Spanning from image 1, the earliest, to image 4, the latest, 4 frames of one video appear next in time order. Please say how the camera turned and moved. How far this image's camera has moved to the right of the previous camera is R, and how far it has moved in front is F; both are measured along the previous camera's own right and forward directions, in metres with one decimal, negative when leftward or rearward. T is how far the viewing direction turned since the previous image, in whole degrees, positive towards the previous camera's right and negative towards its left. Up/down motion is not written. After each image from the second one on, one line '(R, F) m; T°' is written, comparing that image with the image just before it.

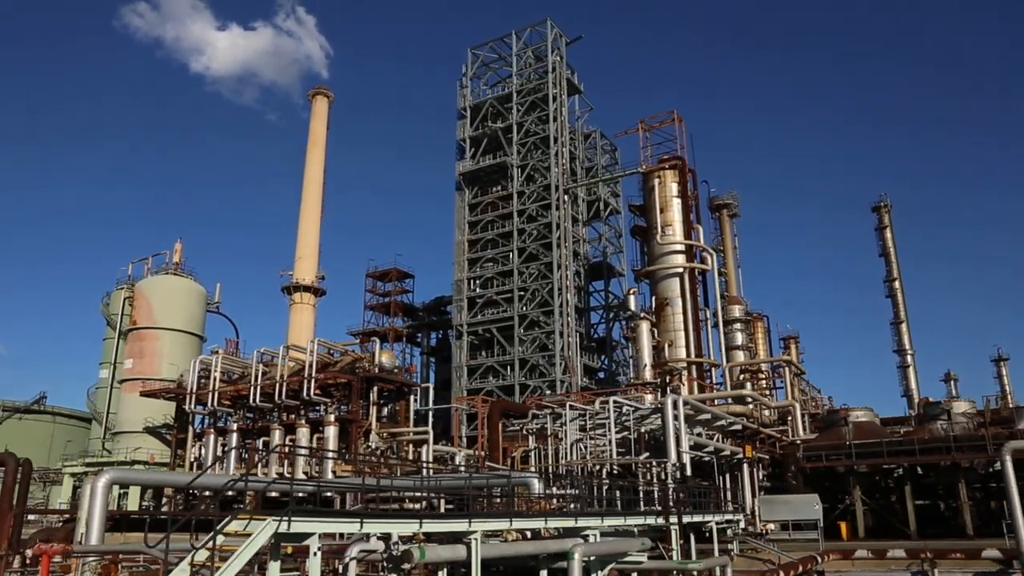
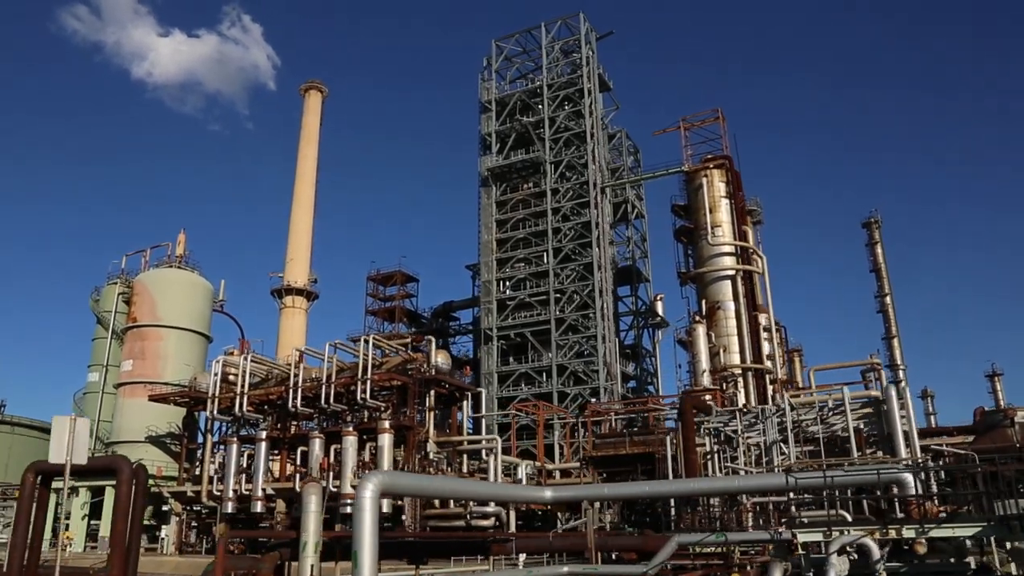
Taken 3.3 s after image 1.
(-6.9, +4.0) m; +4°
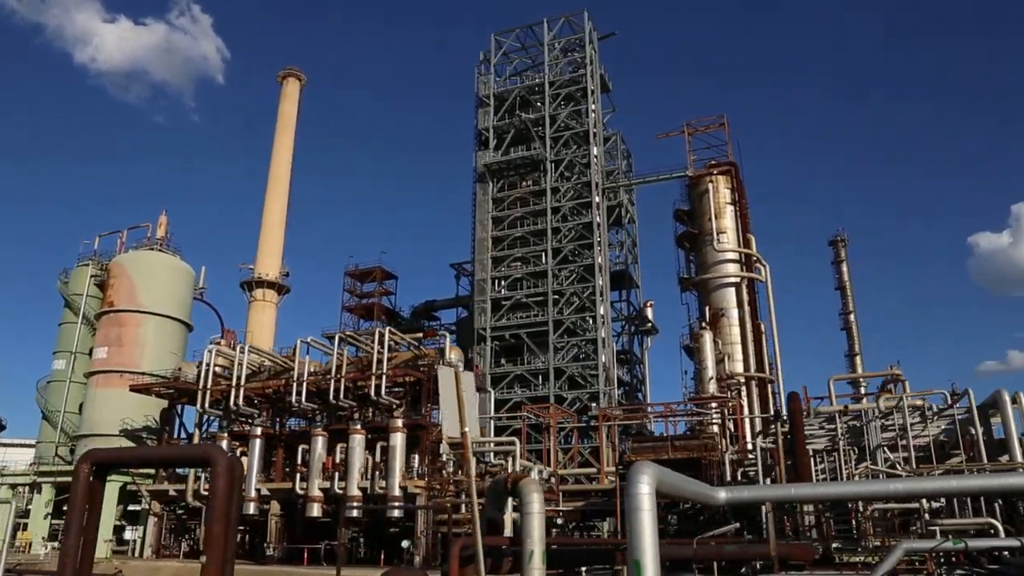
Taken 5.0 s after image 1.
(-3.9, +1.8) m; +4°
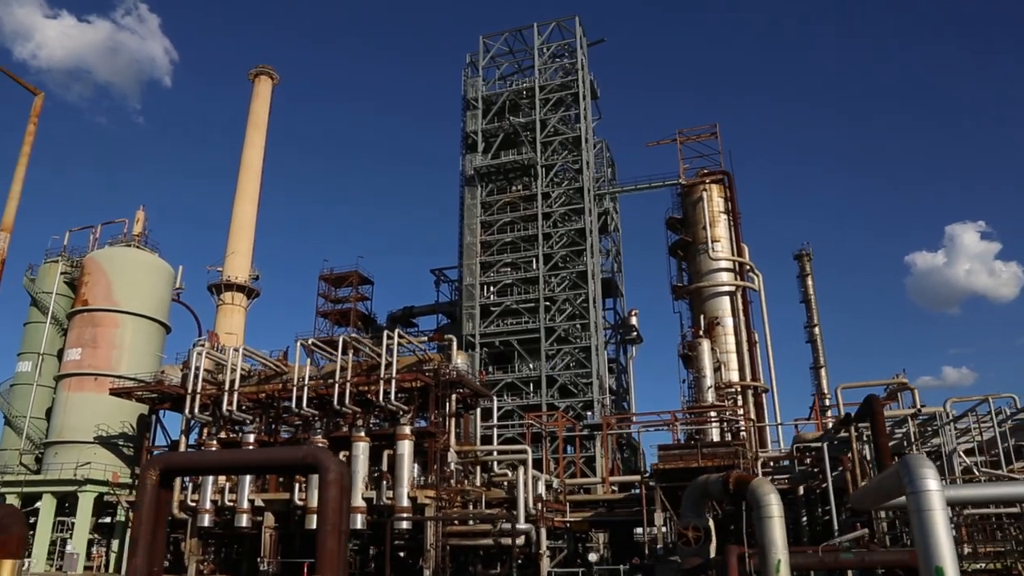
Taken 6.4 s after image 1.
(-3.0, +1.2) m; +4°
